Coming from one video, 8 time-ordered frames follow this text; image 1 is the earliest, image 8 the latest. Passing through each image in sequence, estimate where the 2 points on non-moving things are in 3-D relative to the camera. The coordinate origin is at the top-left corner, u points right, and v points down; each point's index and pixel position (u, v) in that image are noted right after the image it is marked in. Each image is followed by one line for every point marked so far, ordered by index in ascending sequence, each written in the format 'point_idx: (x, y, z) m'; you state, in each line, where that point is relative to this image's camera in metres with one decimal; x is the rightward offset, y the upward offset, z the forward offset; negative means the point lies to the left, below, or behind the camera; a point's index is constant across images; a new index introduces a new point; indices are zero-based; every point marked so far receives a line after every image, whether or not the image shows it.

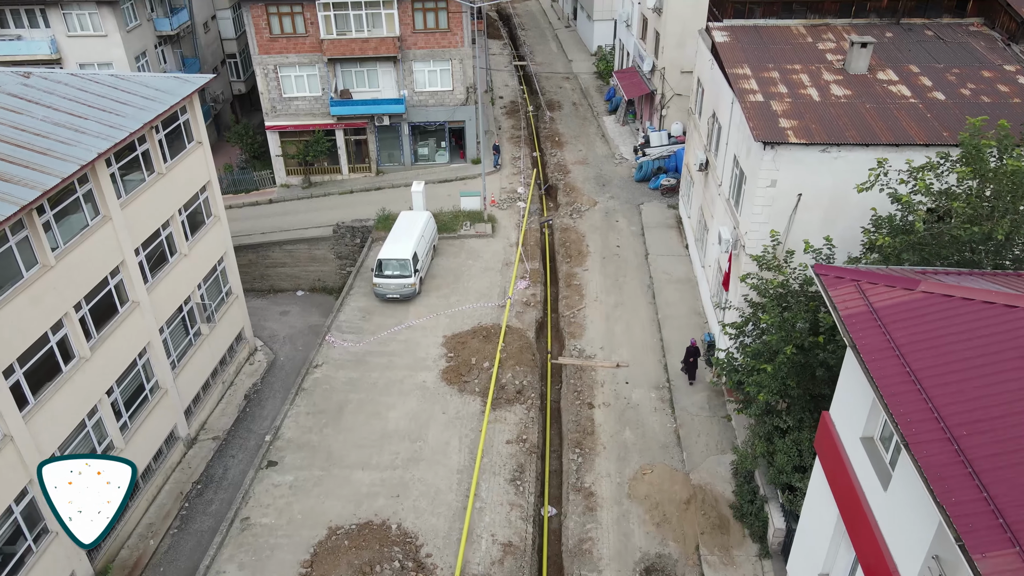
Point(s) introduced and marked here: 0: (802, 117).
0: (+7.1, +4.2, +17.8) m
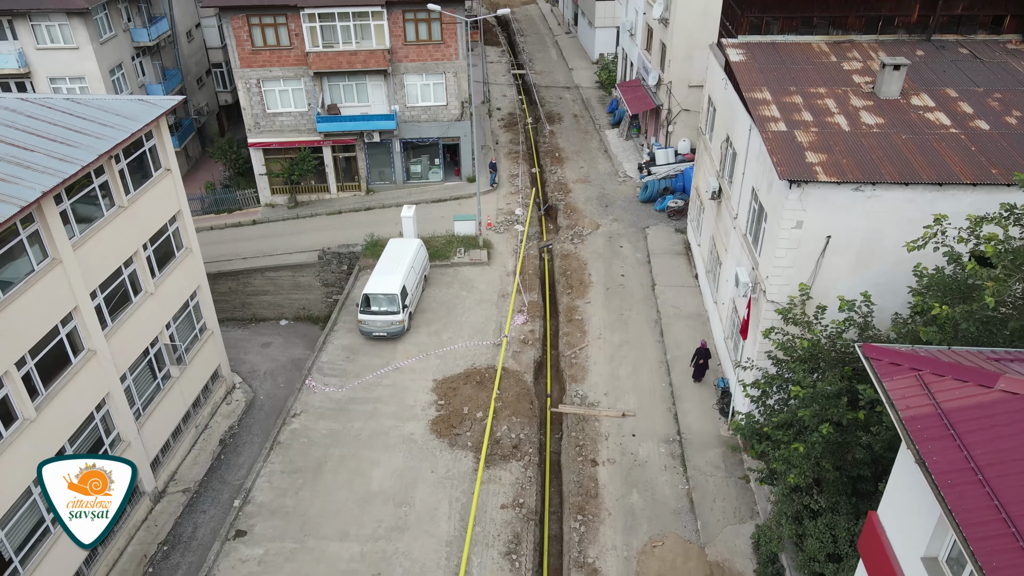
0: (+7.0, +3.0, +16.0) m
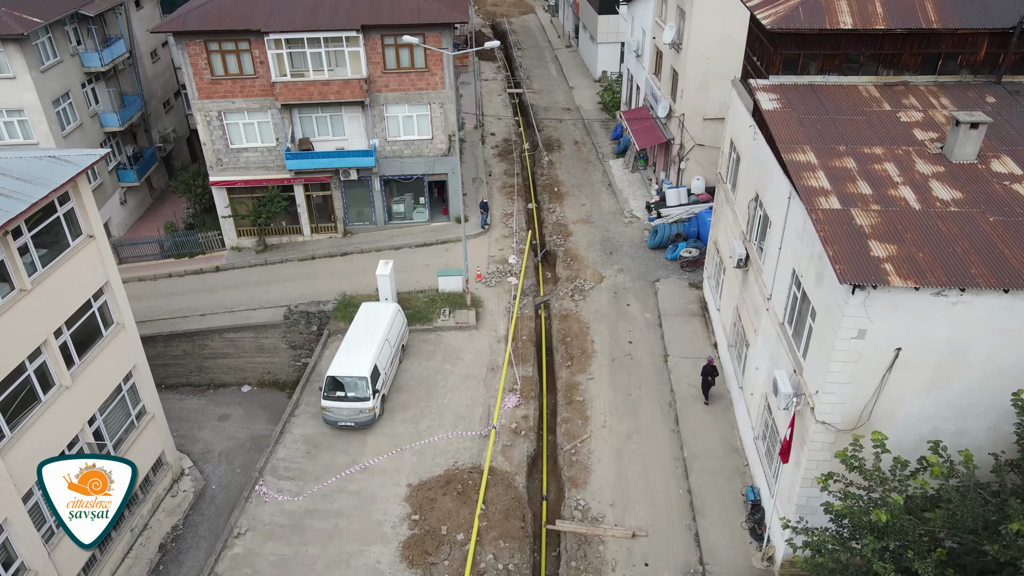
0: (+6.7, +0.9, +12.6) m
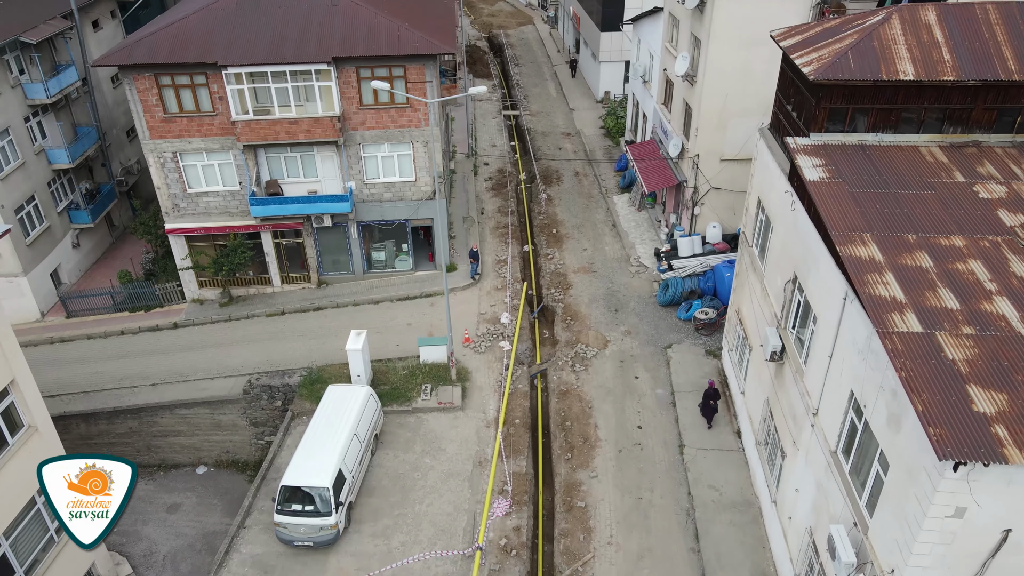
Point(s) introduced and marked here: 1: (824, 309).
0: (+6.4, -1.2, +9.5) m
1: (+5.7, -0.4, +13.4) m
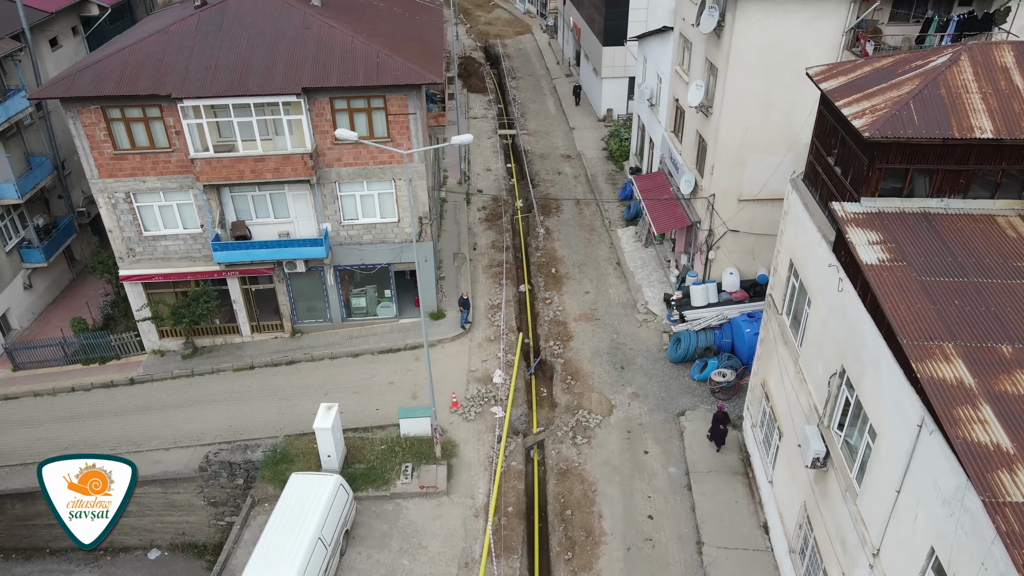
0: (+6.2, -2.9, +6.9) m
1: (+5.5, -2.0, +10.8) m
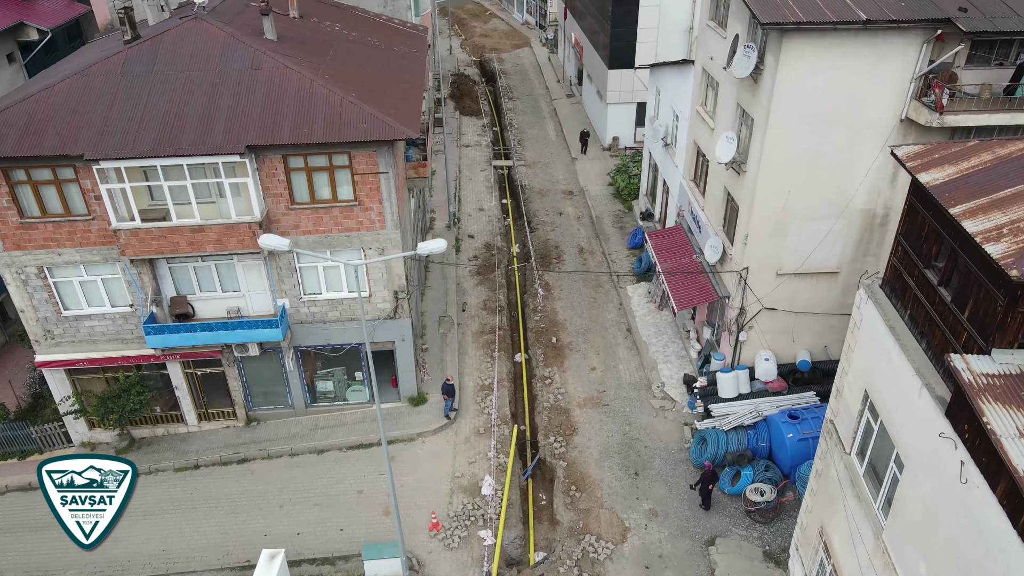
0: (+6.1, -5.1, +3.2) m
1: (+5.4, -4.3, +7.1) m
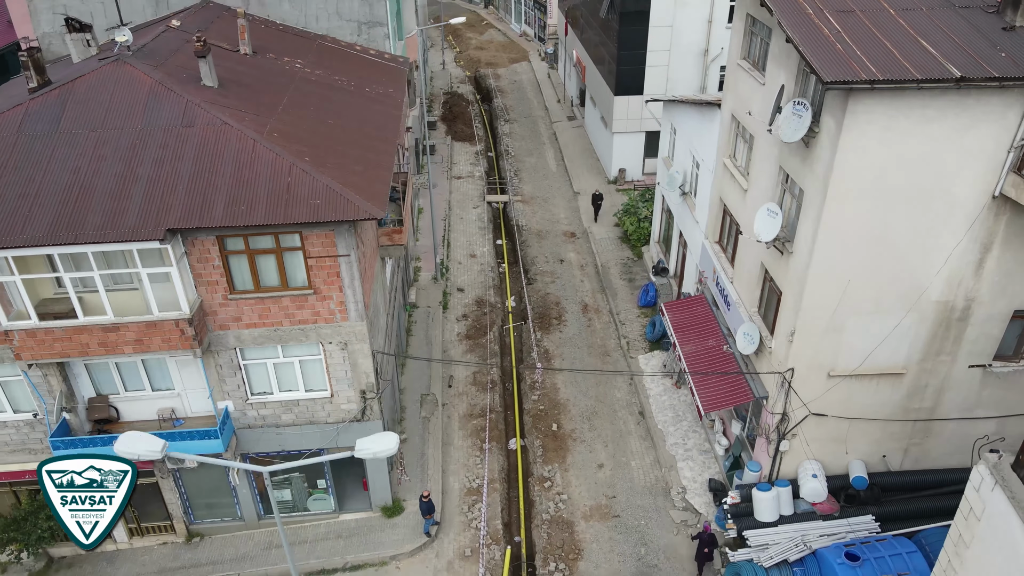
0: (+5.9, -7.3, -0.2) m
1: (+5.2, -6.4, +3.7) m
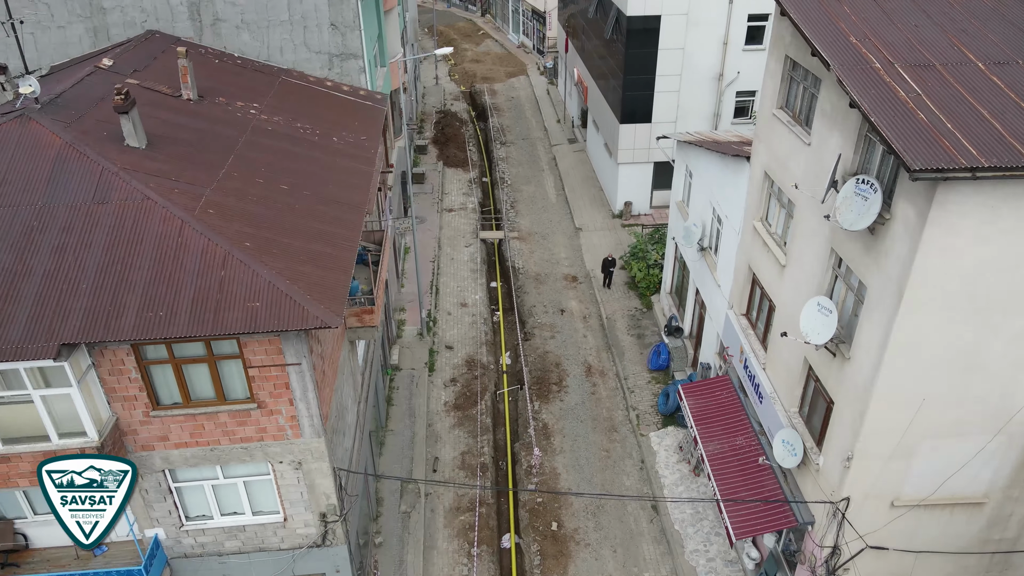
0: (+5.8, -9.1, -3.0) m
1: (+5.1, -8.3, +0.9) m
